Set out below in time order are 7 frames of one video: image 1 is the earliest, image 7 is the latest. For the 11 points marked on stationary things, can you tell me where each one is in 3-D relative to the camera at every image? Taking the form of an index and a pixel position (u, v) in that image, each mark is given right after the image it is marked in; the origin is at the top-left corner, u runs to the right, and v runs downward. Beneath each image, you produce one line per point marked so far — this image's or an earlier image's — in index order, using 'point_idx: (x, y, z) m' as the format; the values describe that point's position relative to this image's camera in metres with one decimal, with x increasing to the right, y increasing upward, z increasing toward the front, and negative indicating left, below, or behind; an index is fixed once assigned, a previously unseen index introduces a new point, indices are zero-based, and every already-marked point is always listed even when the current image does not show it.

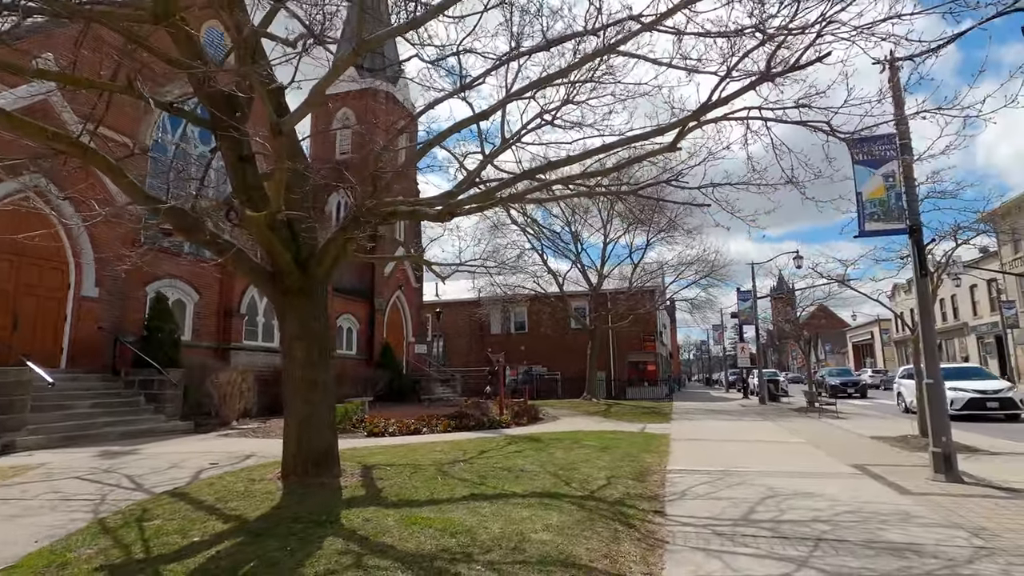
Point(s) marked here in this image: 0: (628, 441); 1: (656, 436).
0: (+2.3, -3.0, +12.2) m
1: (+3.2, -3.2, +13.8) m
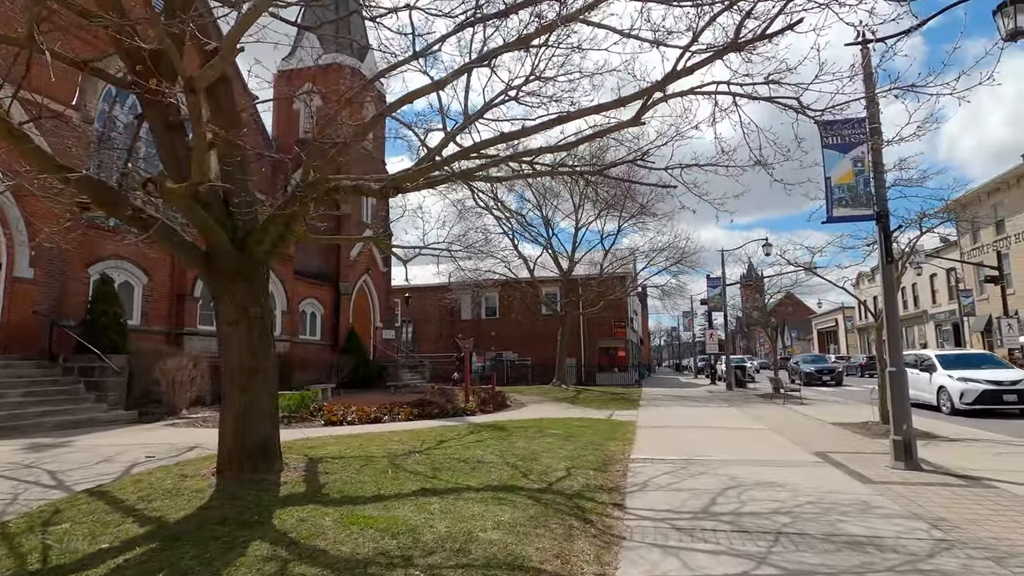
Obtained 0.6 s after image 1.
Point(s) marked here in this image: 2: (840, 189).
0: (+1.6, -2.7, +12.1) m
1: (+2.4, -2.9, +13.6) m
2: (+4.7, +1.4, +9.1) m
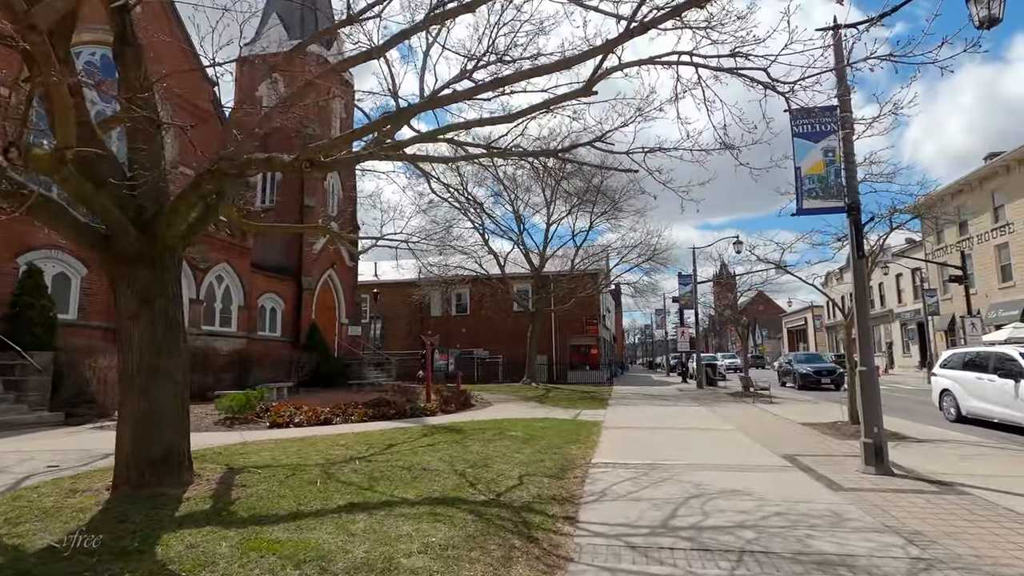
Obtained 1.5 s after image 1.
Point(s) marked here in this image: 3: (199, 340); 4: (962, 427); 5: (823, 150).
0: (+0.8, -2.6, +11.5) m
1: (+1.6, -2.8, +13.1) m
2: (+4.1, +1.5, +8.6) m
3: (-9.4, -1.6, +18.9) m
4: (+8.9, -2.8, +12.5) m
5: (+4.2, +1.9, +8.5) m
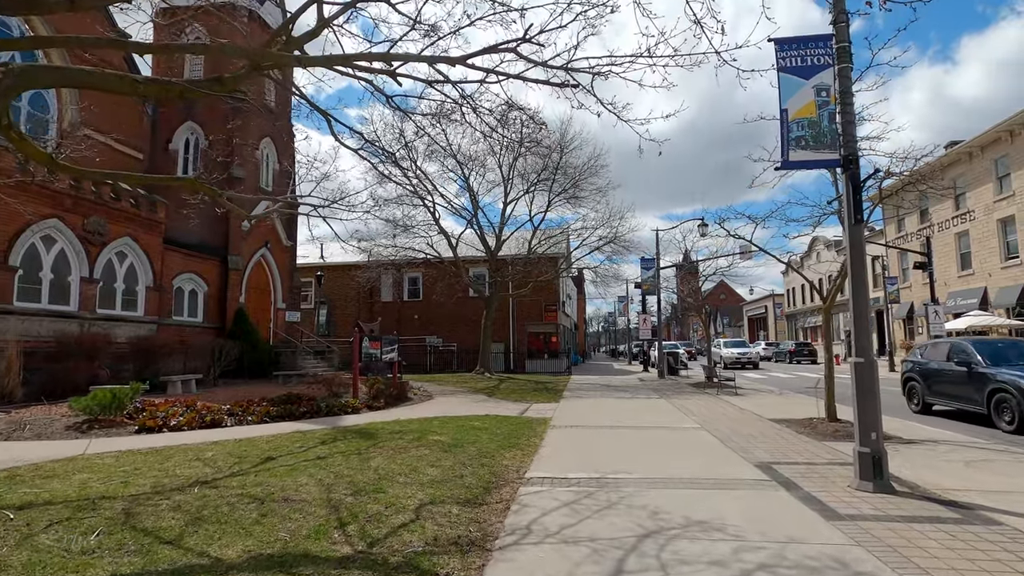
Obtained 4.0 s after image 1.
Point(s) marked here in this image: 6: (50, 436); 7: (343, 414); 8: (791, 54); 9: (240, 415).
0: (-0.3, -2.2, +9.7) m
1: (+0.4, -2.4, +11.4) m
2: (+3.2, +1.8, +6.9) m
3: (-10.9, -1.0, +16.5) m
4: (+7.8, -2.4, +11.2) m
5: (+3.3, +2.2, +6.8) m
6: (-6.6, -2.1, +9.0) m
7: (-3.1, -2.3, +11.5) m
8: (+3.1, +2.6, +6.9) m
9: (-4.5, -2.1, +10.3) m
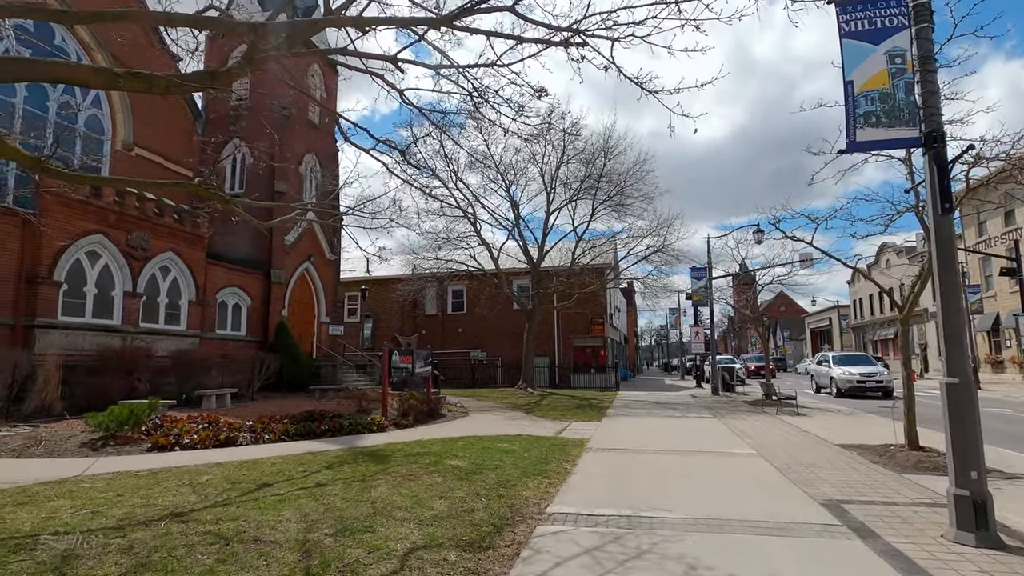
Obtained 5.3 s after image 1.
0: (+0.1, -2.4, +8.9) m
1: (+0.9, -2.6, +10.5) m
2: (+3.3, +1.7, +5.9) m
3: (-9.9, -1.4, +16.6) m
4: (+8.3, -2.5, +9.7) m
5: (+3.4, +2.1, +5.8) m
6: (-6.2, -2.3, +8.7) m
7: (-2.5, -2.5, +10.9) m
8: (+3.2, +2.5, +5.9) m
9: (-4.0, -2.3, +9.9) m
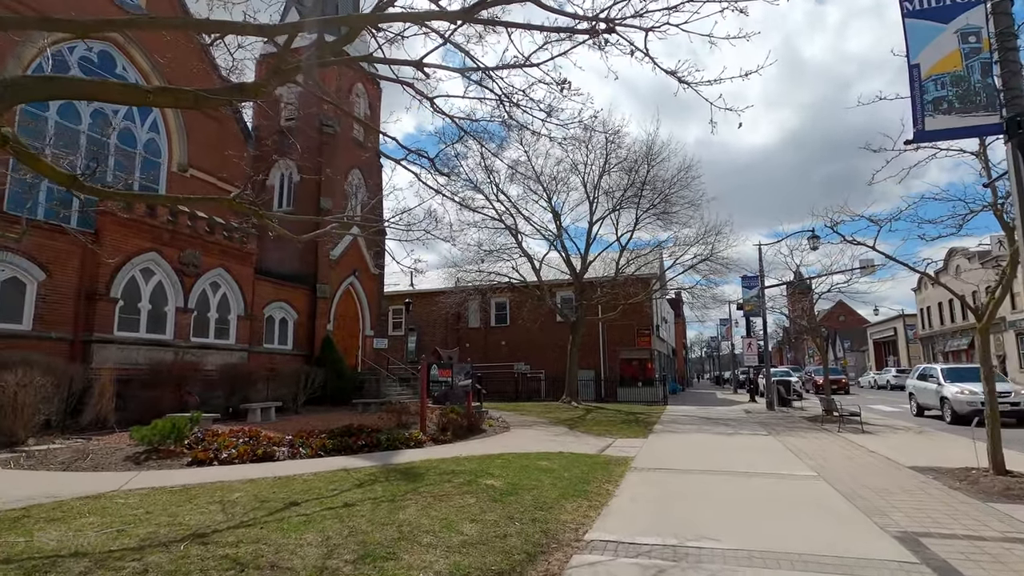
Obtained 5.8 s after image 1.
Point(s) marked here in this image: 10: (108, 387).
0: (+0.7, -2.5, +8.6) m
1: (+1.6, -2.8, +10.1) m
2: (+3.6, +1.6, +5.4) m
3: (-8.8, -1.8, +17.0) m
4: (+8.8, -2.6, +8.7) m
5: (+3.7, +2.0, +5.3) m
6: (-5.7, -2.5, +8.8) m
7: (-1.8, -2.7, +10.7) m
8: (+3.5, +2.4, +5.4) m
9: (-3.4, -2.5, +9.8) m
10: (-8.7, -2.1, +13.6) m
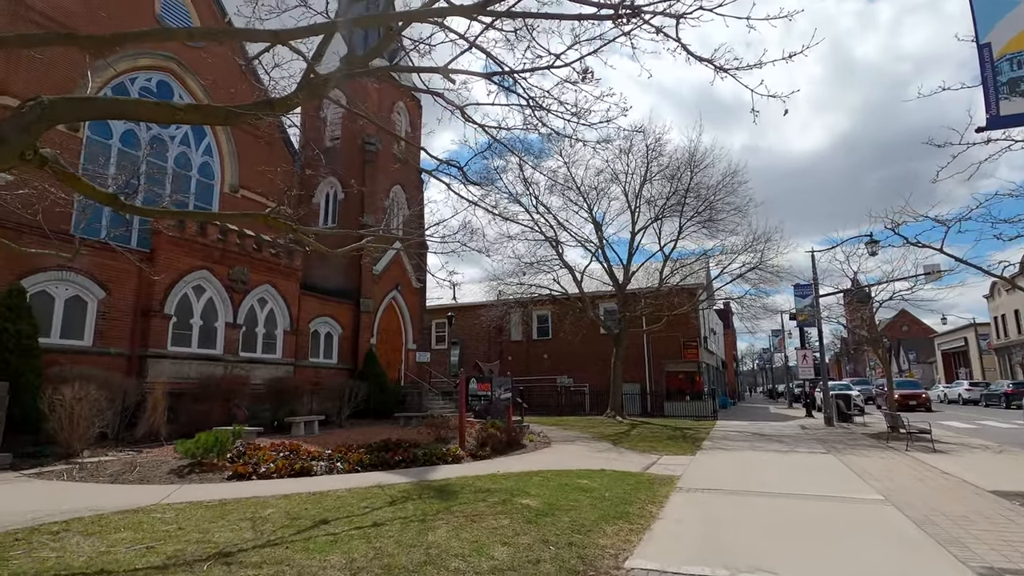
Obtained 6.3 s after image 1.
0: (+1.2, -2.7, +8.2) m
1: (+2.2, -3.0, +9.6) m
2: (+3.8, +1.6, +4.9) m
3: (-7.6, -2.2, +17.3) m
4: (+9.3, -2.7, +7.8) m
5: (+3.9, +2.0, +4.8) m
6: (-5.1, -2.7, +8.9) m
7: (-1.2, -2.9, +10.5) m
8: (+3.7, +2.4, +5.0) m
9: (-2.8, -2.7, +9.8) m
10: (-7.8, -2.5, +13.9) m
